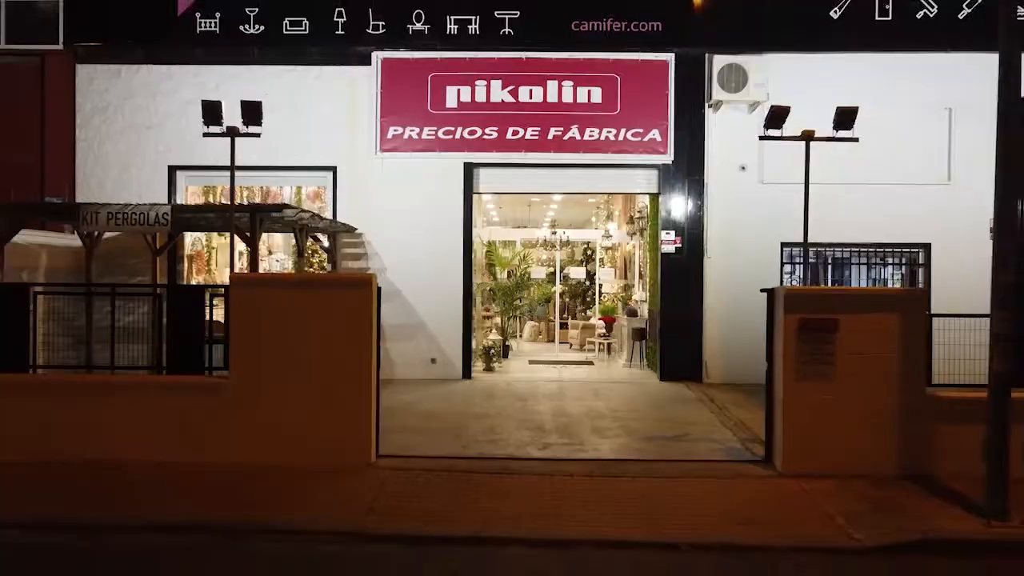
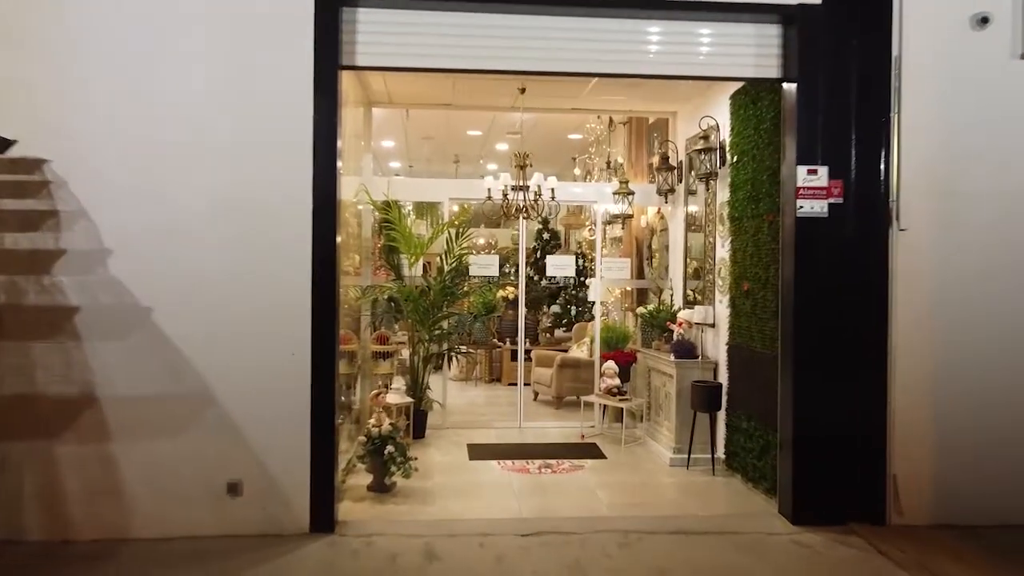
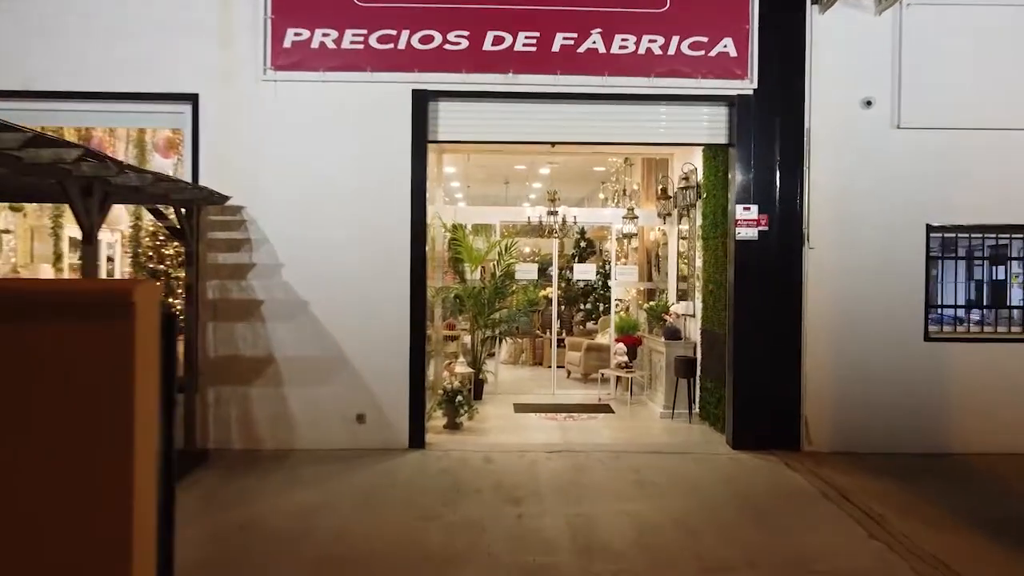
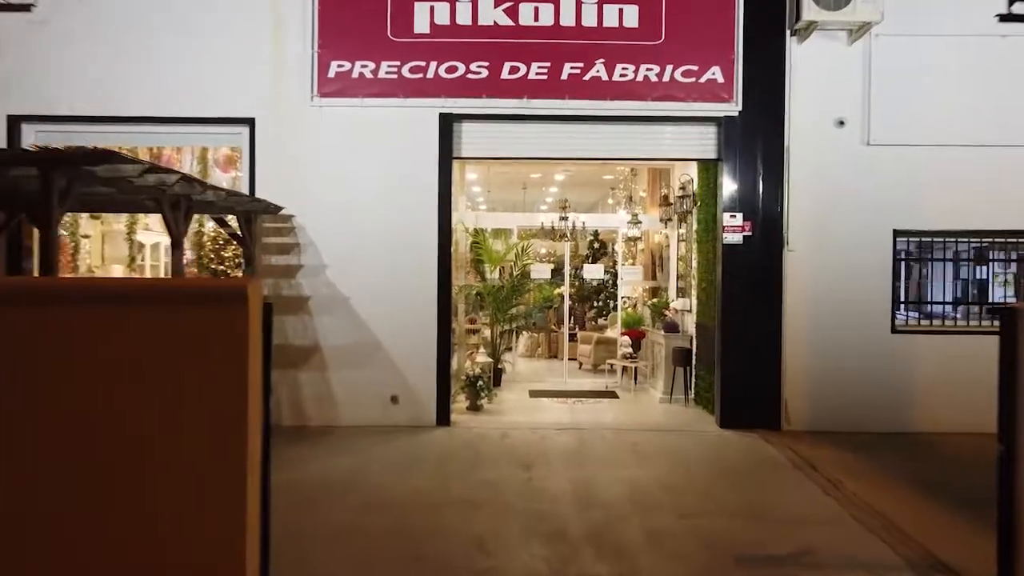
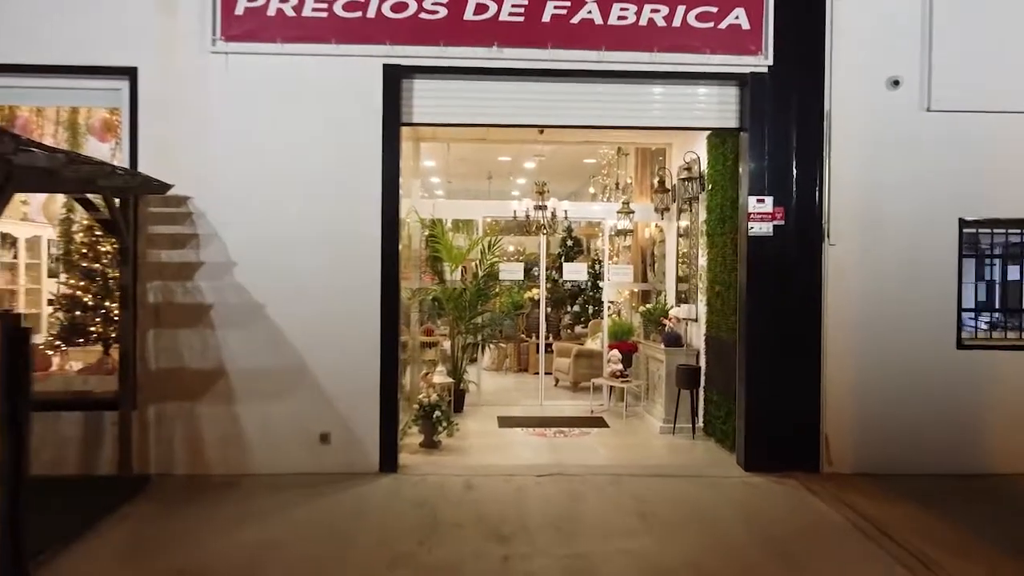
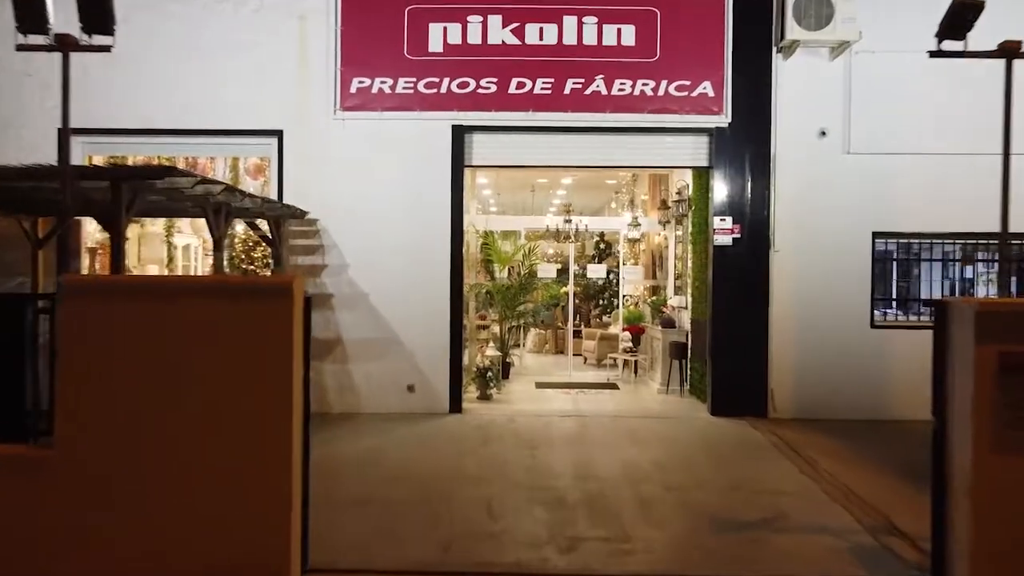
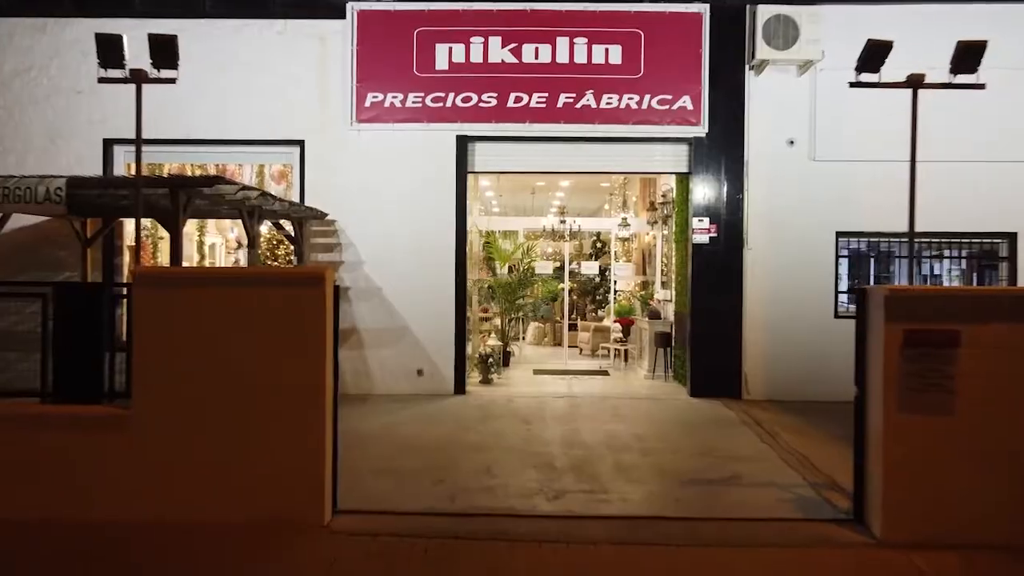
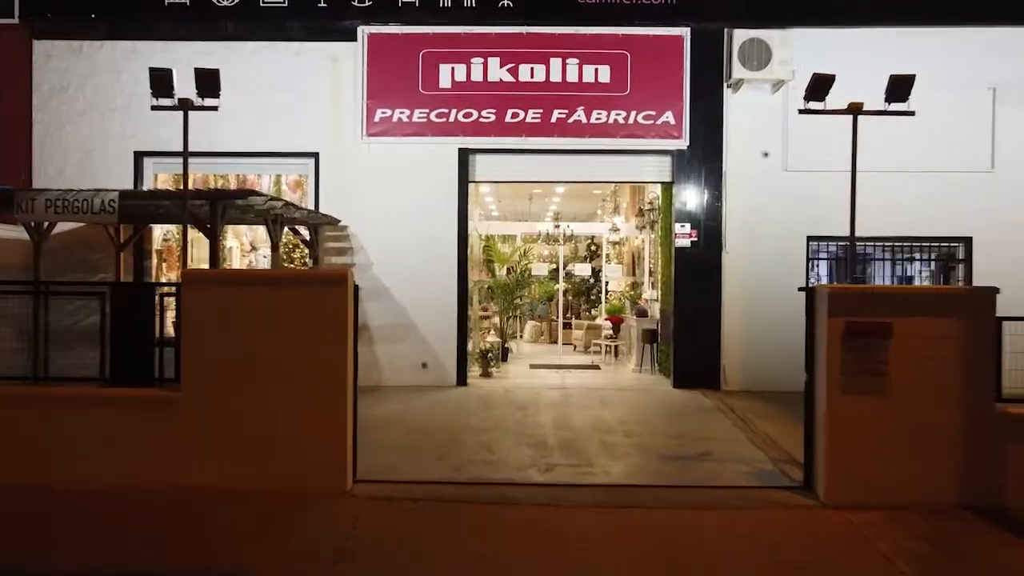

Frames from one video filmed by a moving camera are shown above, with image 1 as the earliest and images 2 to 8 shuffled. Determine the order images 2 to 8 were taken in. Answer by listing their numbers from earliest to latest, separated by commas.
8, 7, 6, 4, 3, 5, 2
